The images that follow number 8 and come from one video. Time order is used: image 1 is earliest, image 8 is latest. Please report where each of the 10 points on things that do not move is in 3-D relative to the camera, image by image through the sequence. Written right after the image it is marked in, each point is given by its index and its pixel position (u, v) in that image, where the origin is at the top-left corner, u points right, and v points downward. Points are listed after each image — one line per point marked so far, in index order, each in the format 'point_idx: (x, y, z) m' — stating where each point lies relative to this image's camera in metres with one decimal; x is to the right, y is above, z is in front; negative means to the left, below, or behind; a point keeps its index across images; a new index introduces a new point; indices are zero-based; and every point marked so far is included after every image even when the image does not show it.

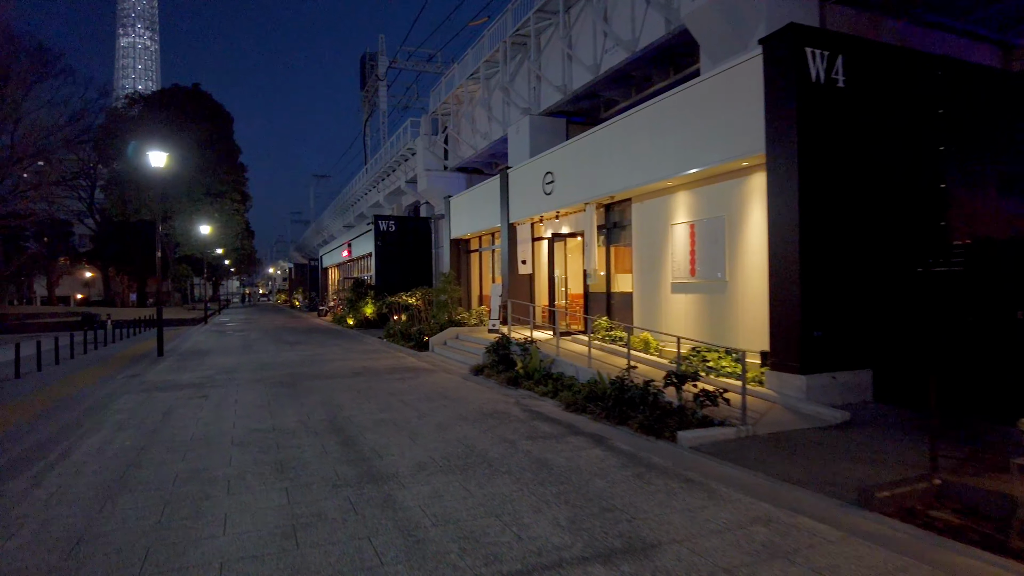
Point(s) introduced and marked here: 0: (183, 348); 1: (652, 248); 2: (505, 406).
0: (-9.6, -1.8, +19.0) m
1: (+2.8, +0.8, +12.7) m
2: (-0.1, -1.6, +8.9) m
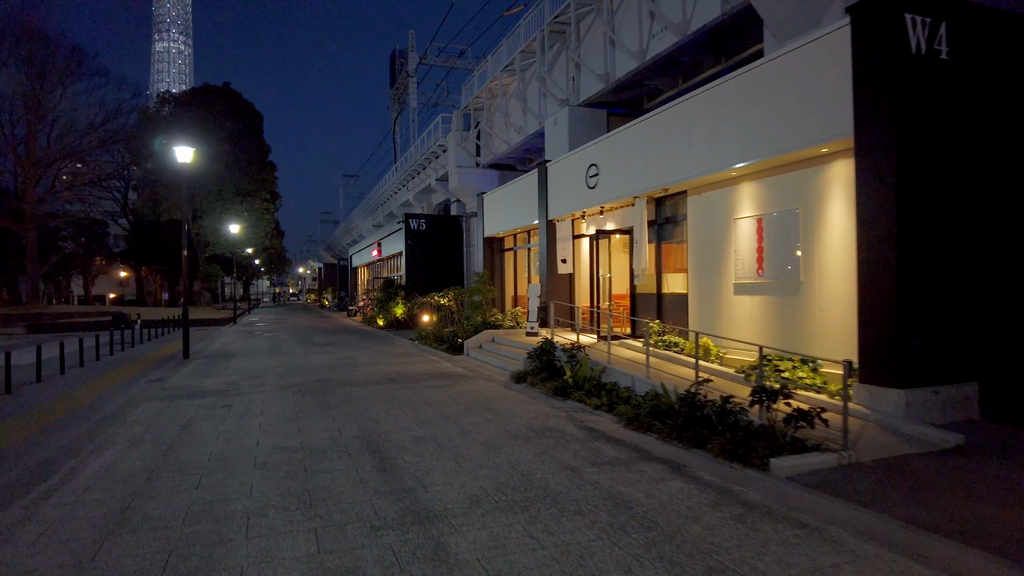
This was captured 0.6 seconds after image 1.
0: (-8.5, -1.8, +18.4) m
1: (+3.6, +0.8, +11.6) m
2: (+0.5, -1.6, +7.9) m
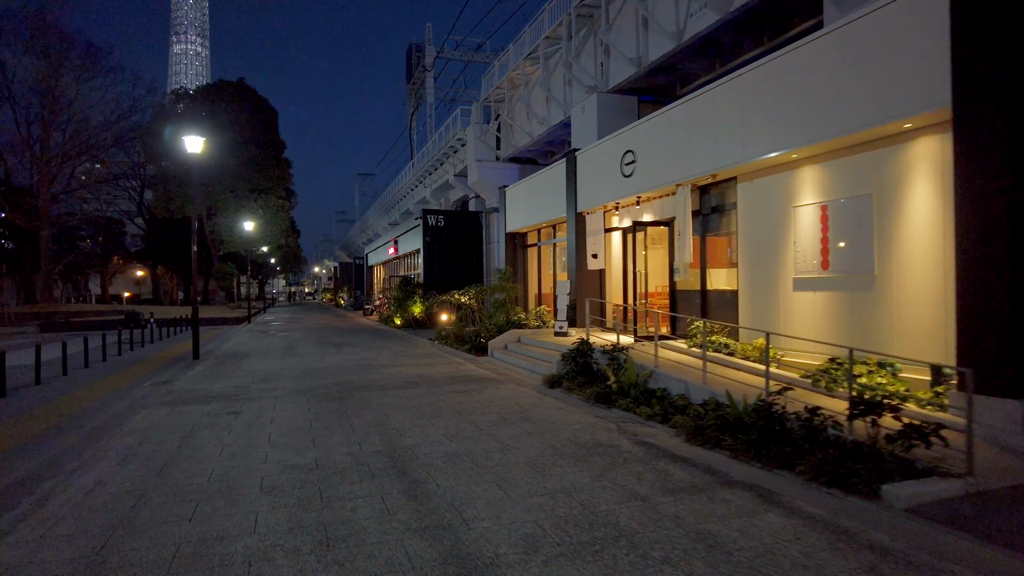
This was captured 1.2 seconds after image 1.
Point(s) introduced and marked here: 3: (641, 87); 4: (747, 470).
0: (-7.8, -1.7, +17.5) m
1: (+4.2, +0.8, +10.6) m
2: (+1.0, -1.6, +6.9) m
3: (+3.6, +5.6, +18.0) m
4: (+2.1, -1.6, +5.7) m
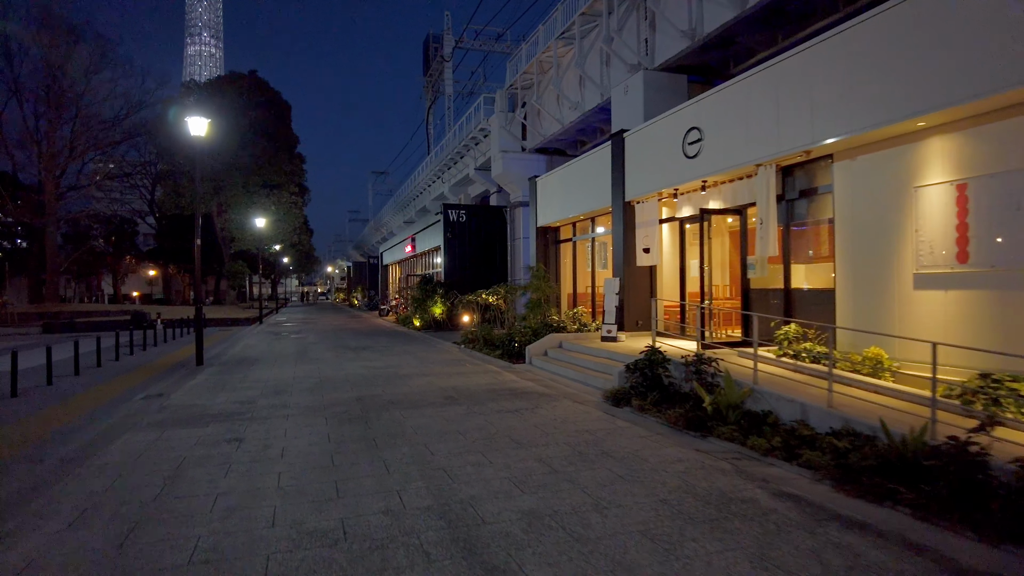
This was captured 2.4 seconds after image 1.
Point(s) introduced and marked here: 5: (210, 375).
0: (-6.9, -1.6, +16.0) m
1: (+5.0, +0.9, +8.8) m
2: (+1.7, -1.5, +5.2) m
3: (+4.5, +5.6, +16.2) m
4: (+2.8, -1.6, +3.9) m
5: (-5.7, -1.6, +12.1) m
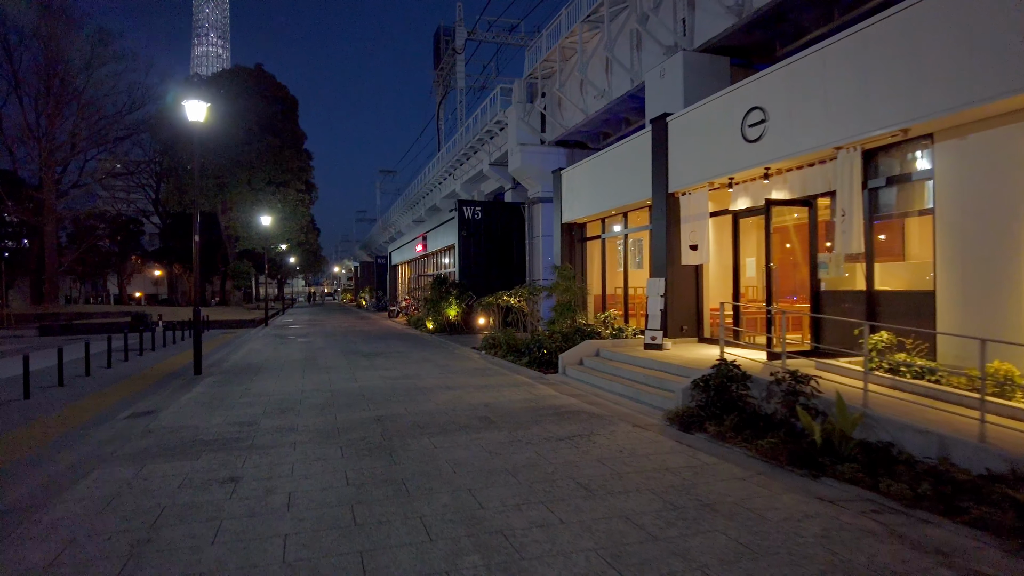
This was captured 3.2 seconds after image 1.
0: (-6.3, -1.7, +14.7) m
1: (+5.5, +0.8, +7.4) m
2: (+2.2, -1.6, +3.8) m
3: (+5.1, +5.6, +14.8) m
4: (+3.3, -1.6, +2.5) m
5: (-5.1, -1.7, +10.8) m
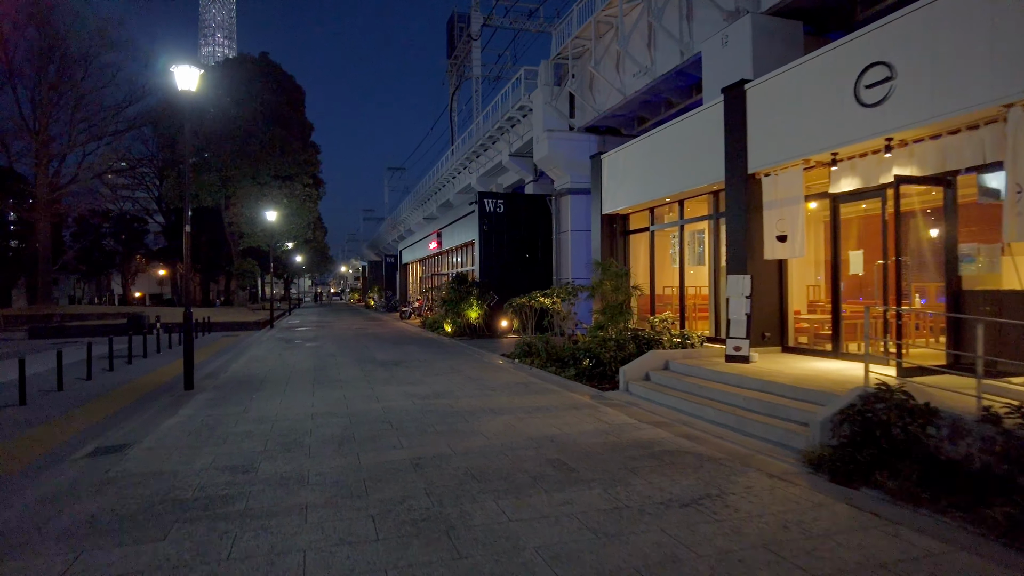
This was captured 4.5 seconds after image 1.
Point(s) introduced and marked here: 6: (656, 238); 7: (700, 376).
0: (-5.5, -1.7, +12.7) m
1: (+6.3, +0.8, +5.3) m
2: (+3.0, -1.6, +1.8) m
3: (+5.9, +5.6, +12.7) m
4: (+4.0, -1.6, +0.5) m
5: (-4.3, -1.6, +8.9) m
6: (+3.3, +1.1, +14.8) m
7: (+2.7, -1.2, +9.3) m
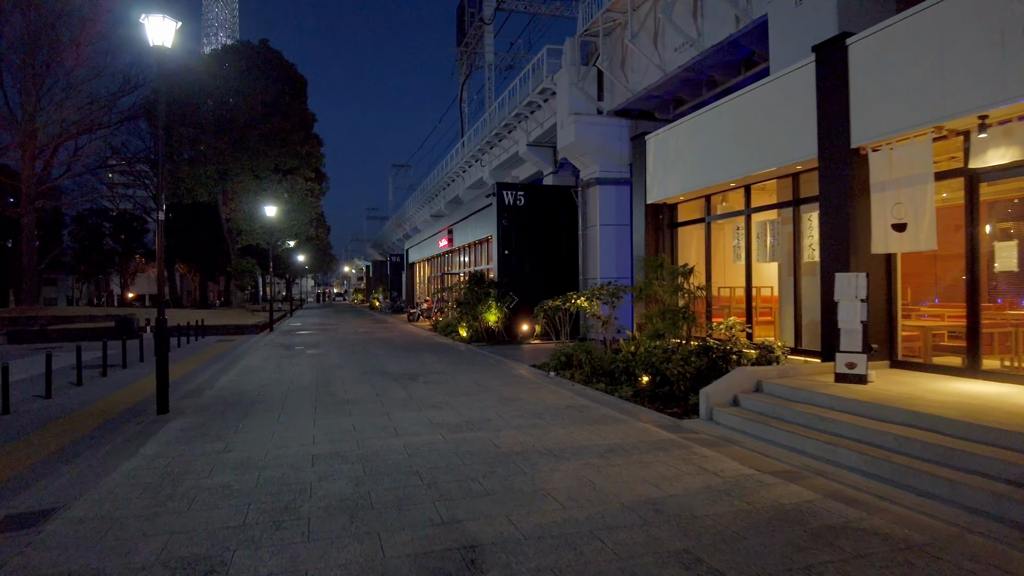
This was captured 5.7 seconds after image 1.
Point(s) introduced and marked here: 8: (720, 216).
0: (-4.9, -1.7, +10.7) m
1: (+6.9, +0.8, +3.3) m
2: (+3.6, -1.6, -0.2) m
3: (+6.6, +5.6, +10.7) m
4: (+4.6, -1.6, -1.5) m
5: (-3.7, -1.7, +6.9) m
6: (+4.0, +1.1, +12.8) m
7: (+3.3, -1.2, +7.3) m
8: (+4.0, +1.4, +12.4) m
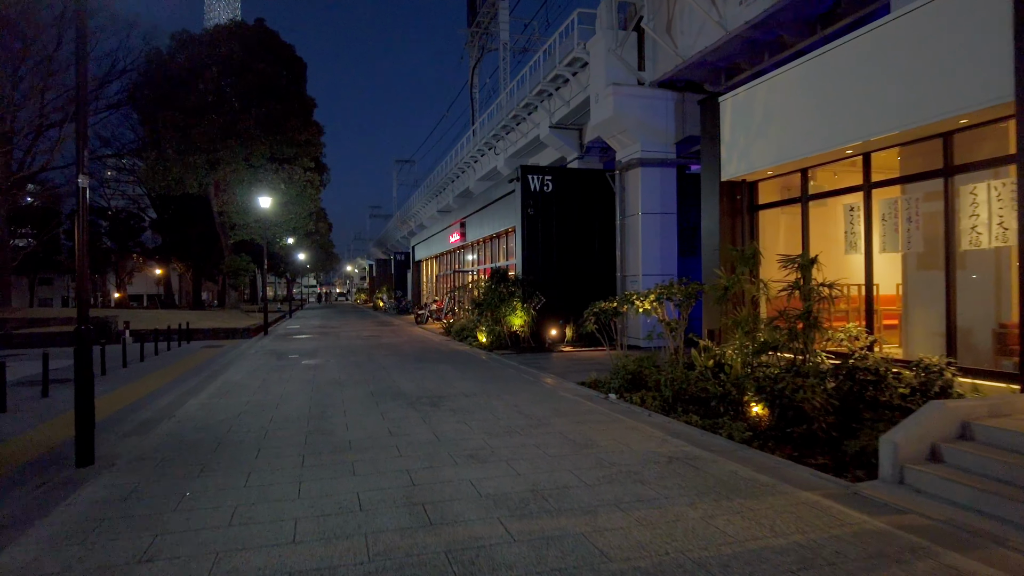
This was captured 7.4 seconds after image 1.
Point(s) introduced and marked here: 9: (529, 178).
0: (-4.2, -1.6, +8.1) m
1: (+7.6, +0.9, +0.6) m
2: (+4.2, -1.5, -2.9) m
3: (+7.3, +5.6, +8.0) m
4: (+5.2, -1.6, -4.2) m
5: (-3.0, -1.6, +4.2) m
6: (+4.7, +1.2, +10.1) m
7: (+4.0, -1.2, +4.6) m
8: (+4.7, +1.4, +9.7) m
9: (+0.5, +3.1, +18.2) m
